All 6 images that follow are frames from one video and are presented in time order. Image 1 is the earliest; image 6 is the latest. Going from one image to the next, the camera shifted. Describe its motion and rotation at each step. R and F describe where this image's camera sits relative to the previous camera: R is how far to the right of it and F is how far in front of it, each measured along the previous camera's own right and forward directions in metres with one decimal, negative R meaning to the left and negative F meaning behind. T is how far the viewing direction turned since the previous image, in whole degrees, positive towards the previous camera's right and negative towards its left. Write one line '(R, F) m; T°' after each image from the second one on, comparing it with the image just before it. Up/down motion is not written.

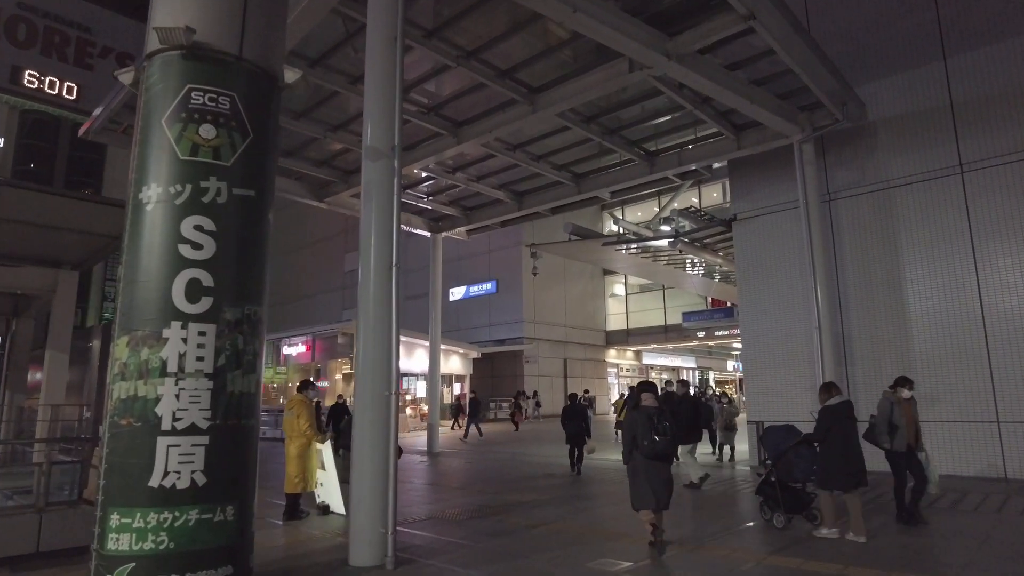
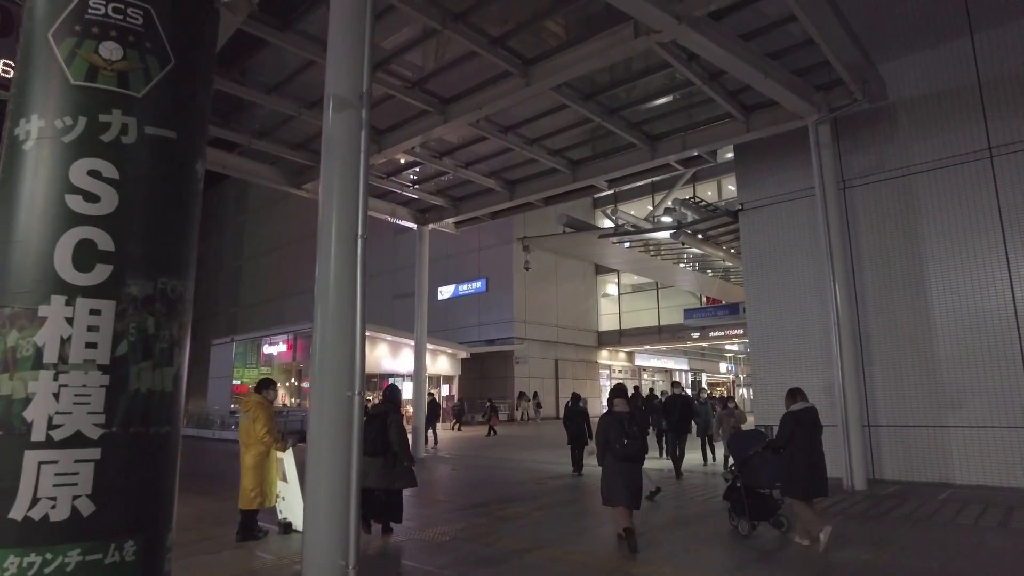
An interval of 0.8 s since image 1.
(0.0, +0.9) m; +1°
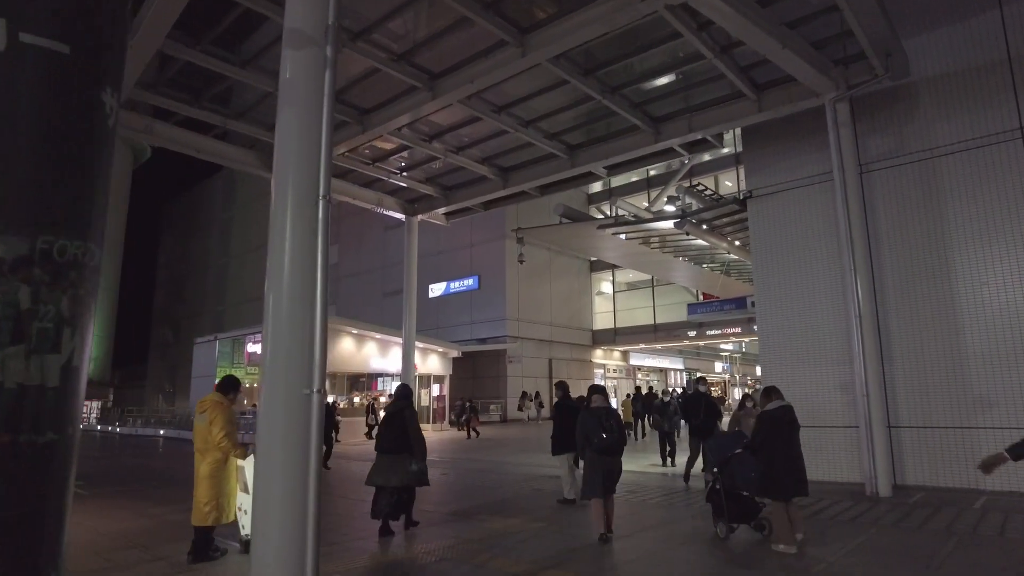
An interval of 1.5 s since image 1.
(0.0, +0.8) m; +1°
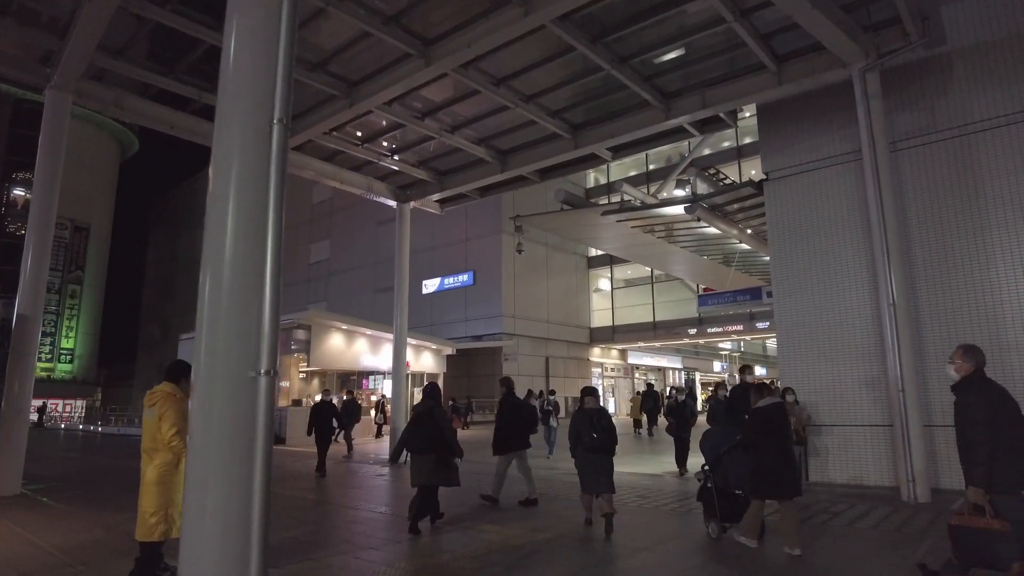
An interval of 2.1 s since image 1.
(-0.1, +0.8) m; +1°
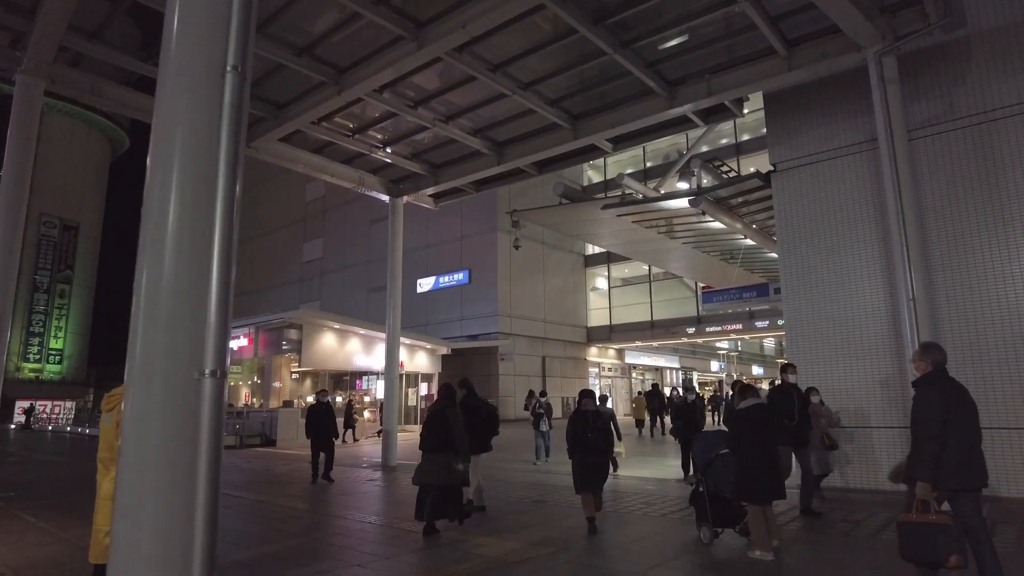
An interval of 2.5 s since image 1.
(0.0, +0.5) m; 0°
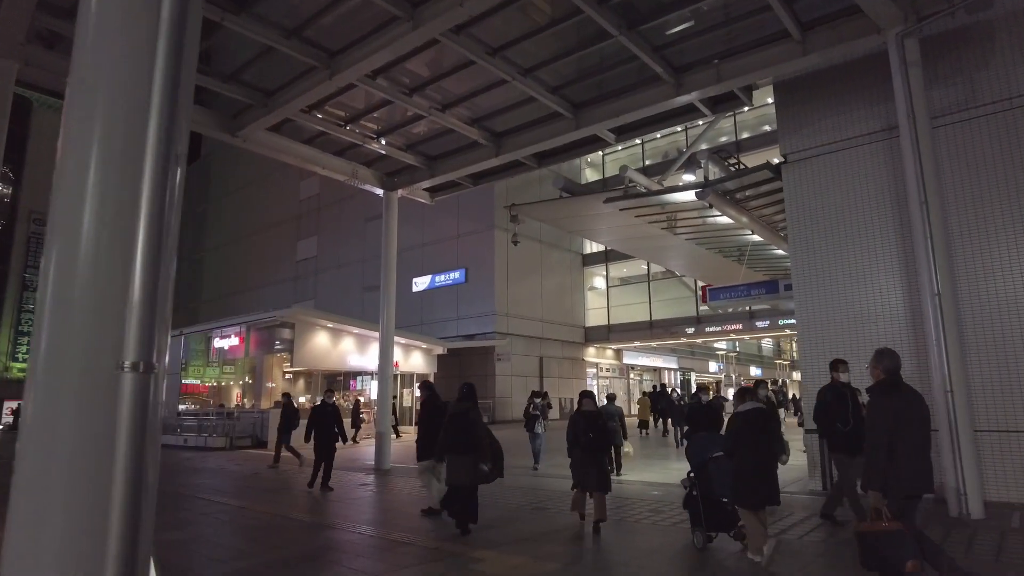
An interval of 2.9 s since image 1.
(0.0, +0.5) m; 0°
